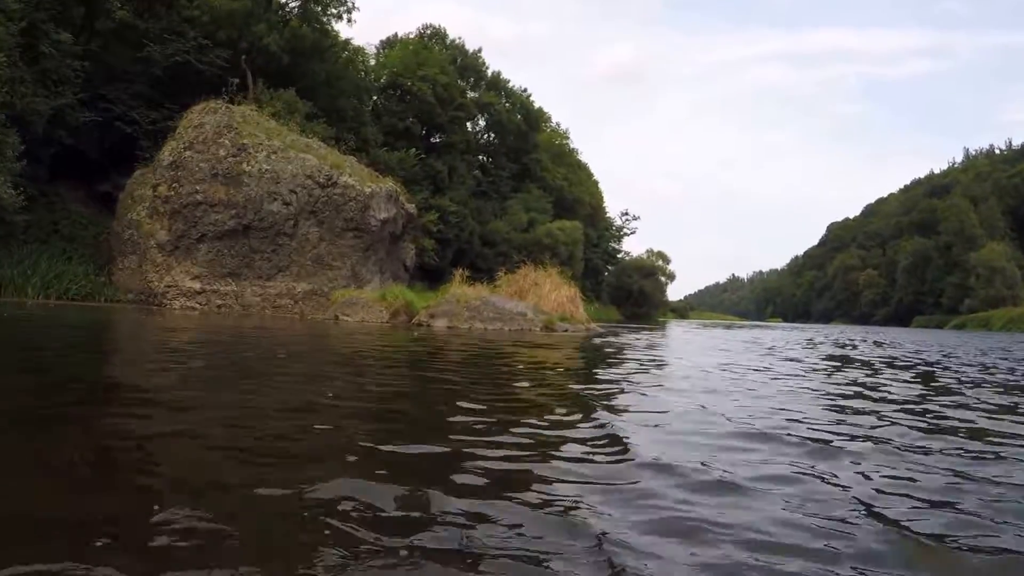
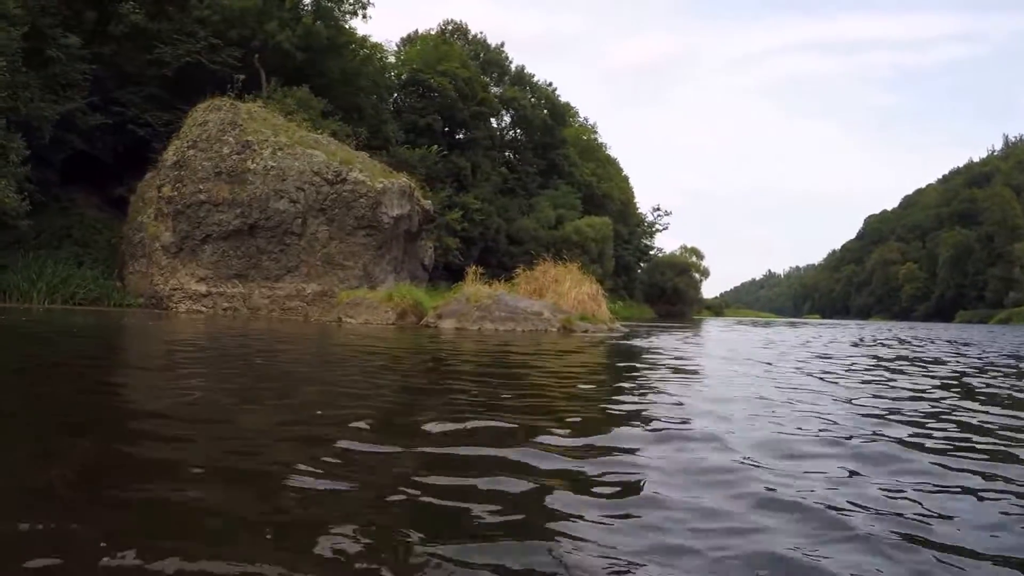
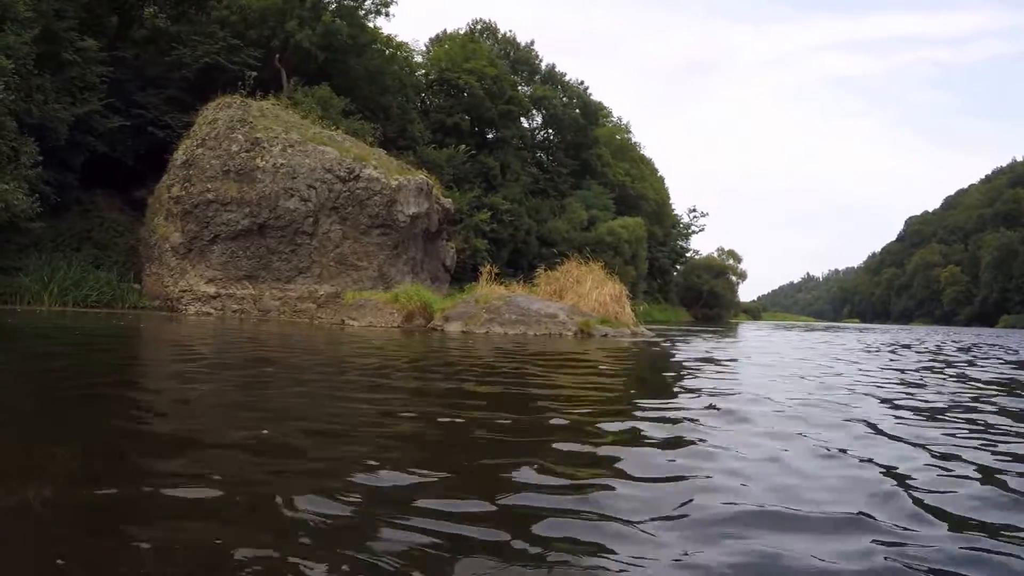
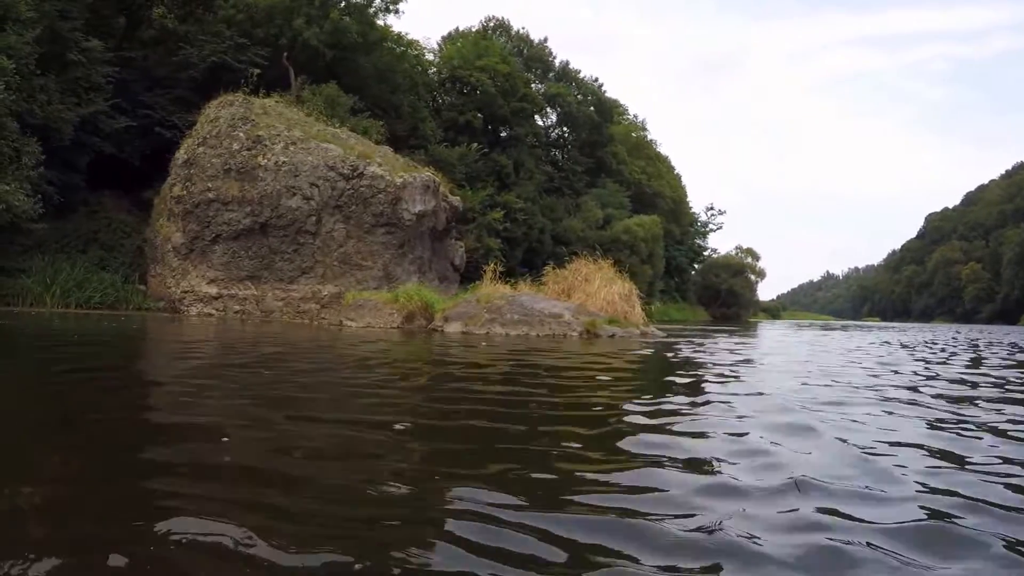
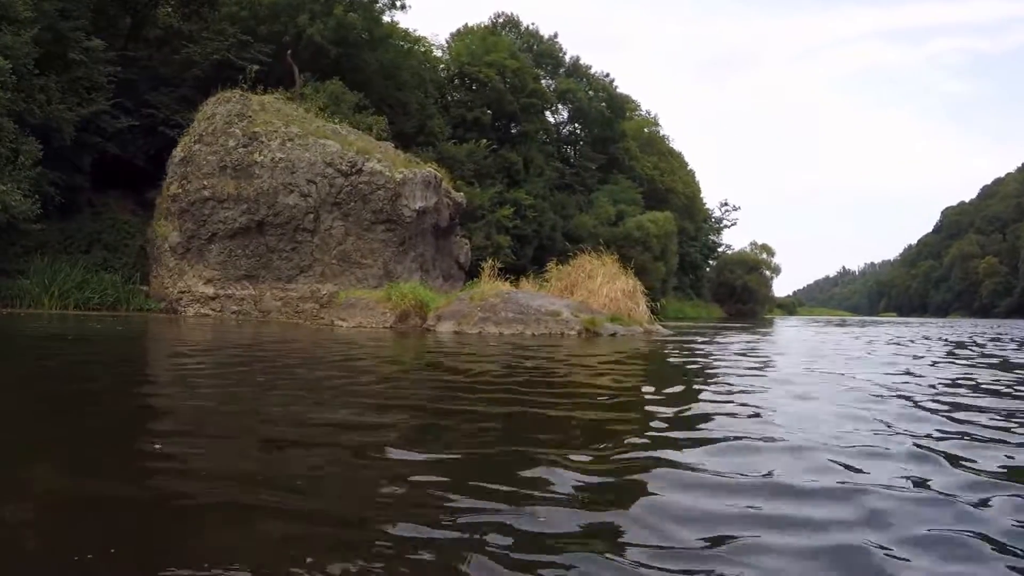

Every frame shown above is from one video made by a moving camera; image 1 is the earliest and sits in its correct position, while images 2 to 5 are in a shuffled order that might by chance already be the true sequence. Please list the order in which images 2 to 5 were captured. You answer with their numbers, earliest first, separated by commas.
2, 3, 4, 5
